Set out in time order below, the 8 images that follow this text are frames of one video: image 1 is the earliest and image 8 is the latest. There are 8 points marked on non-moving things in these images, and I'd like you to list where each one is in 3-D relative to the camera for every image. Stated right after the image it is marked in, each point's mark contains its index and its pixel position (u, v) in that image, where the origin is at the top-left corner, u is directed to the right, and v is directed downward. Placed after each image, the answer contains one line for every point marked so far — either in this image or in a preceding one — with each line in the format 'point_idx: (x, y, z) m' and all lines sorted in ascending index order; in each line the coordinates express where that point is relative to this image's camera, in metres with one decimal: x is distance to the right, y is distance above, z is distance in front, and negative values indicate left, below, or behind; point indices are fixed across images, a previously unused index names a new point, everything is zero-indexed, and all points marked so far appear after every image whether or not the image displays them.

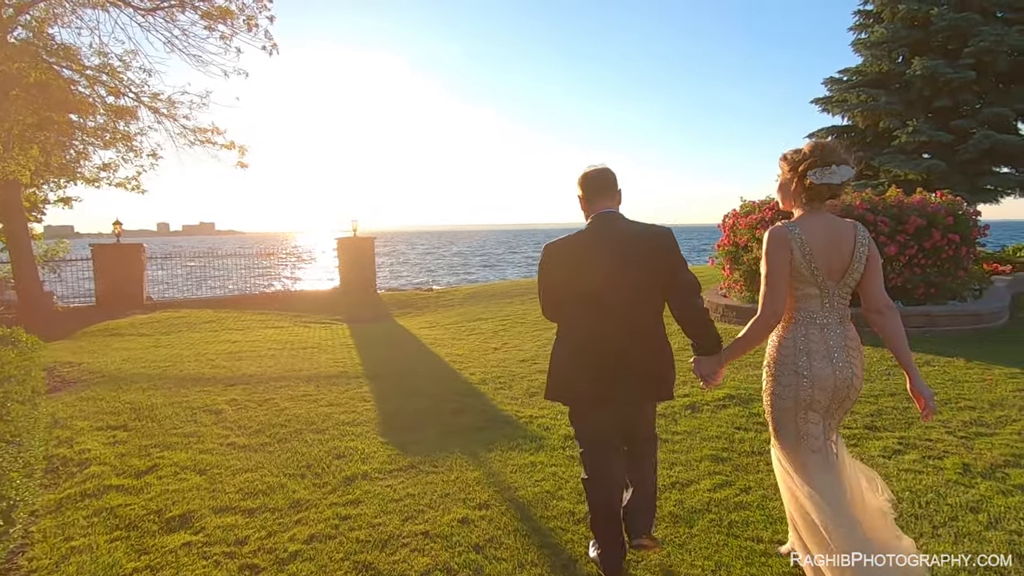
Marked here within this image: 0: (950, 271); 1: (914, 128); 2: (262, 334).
0: (+6.7, +0.3, +8.3) m
1: (+8.6, +3.5, +11.6) m
2: (-5.0, -0.9, +10.7) m
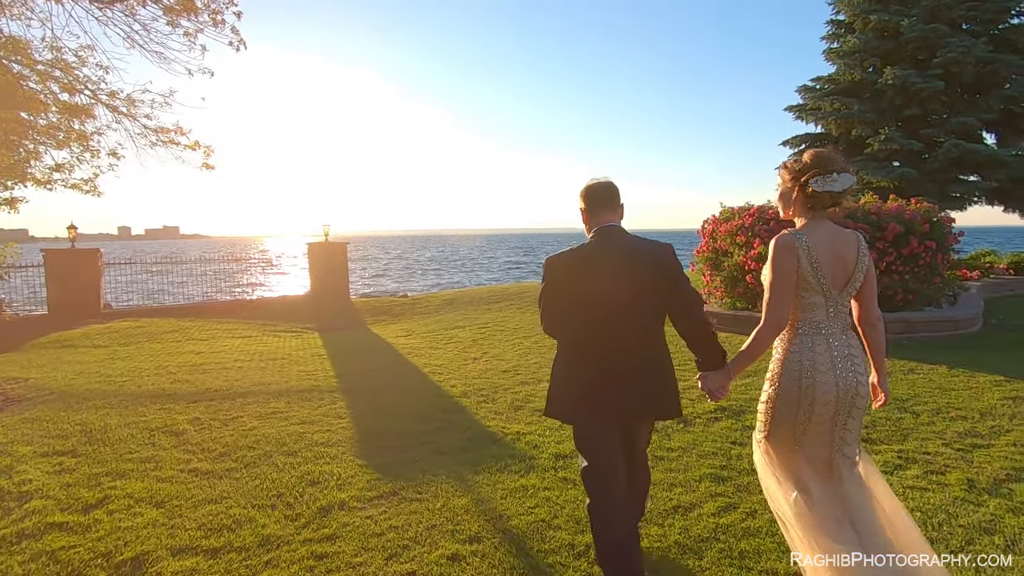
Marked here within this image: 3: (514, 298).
0: (+6.4, +0.2, +8.4) m
1: (+8.2, +3.3, +11.8) m
2: (-5.4, -1.1, +10.2) m
3: (+0.1, -0.3, +15.6) m
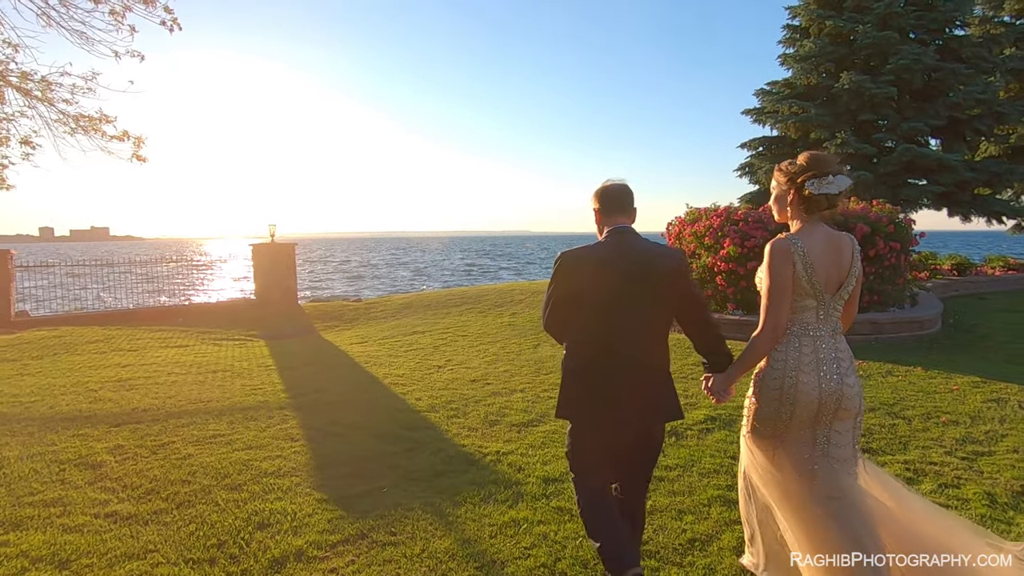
0: (+5.9, +0.2, +8.5) m
1: (+7.3, +3.3, +12.0) m
2: (-6.0, -1.1, +9.2) m
3: (-1.1, -0.4, +15.1) m
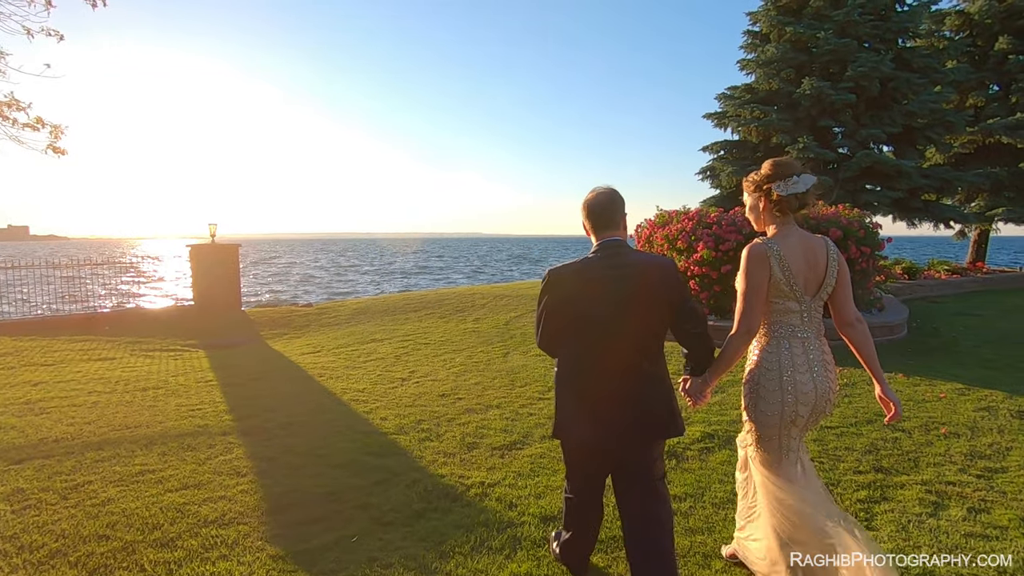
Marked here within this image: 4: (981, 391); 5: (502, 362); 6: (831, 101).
0: (+5.5, +0.1, +8.4) m
1: (+6.5, +3.2, +12.1) m
2: (-6.5, -1.2, +8.1) m
3: (-2.1, -0.5, +14.4) m
4: (+4.9, -1.1, +5.7) m
5: (-0.2, -1.1, +8.1) m
6: (+7.2, +4.2, +12.1) m
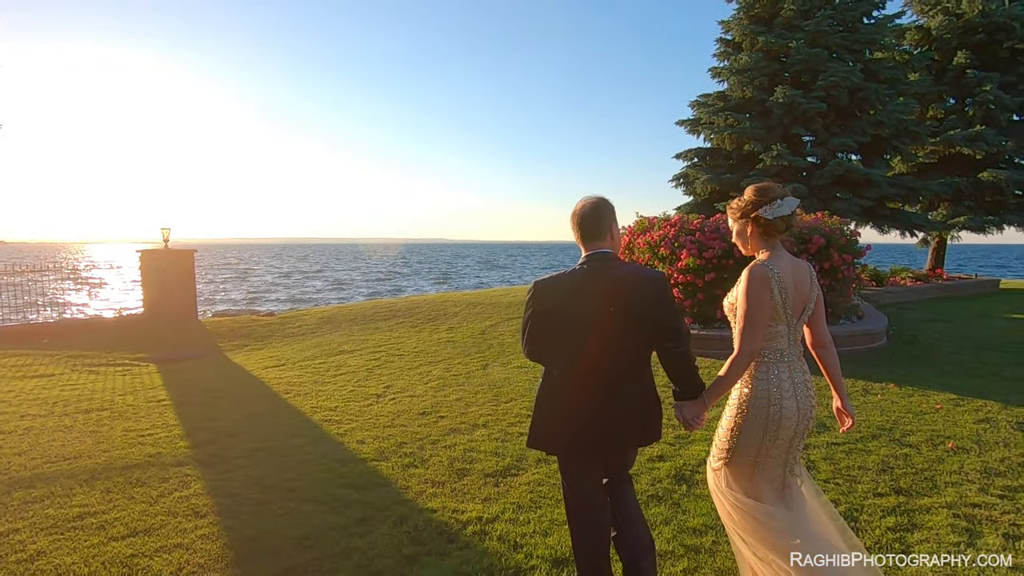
0: (+5.1, 0.0, +8.4) m
1: (+6.0, +3.1, +12.2) m
2: (-6.7, -1.4, +7.3) m
3: (-2.8, -0.7, +13.8) m
4: (+4.8, -1.2, +5.6) m
5: (-0.4, -1.2, +7.7) m
6: (+6.6, +4.0, +12.2) m
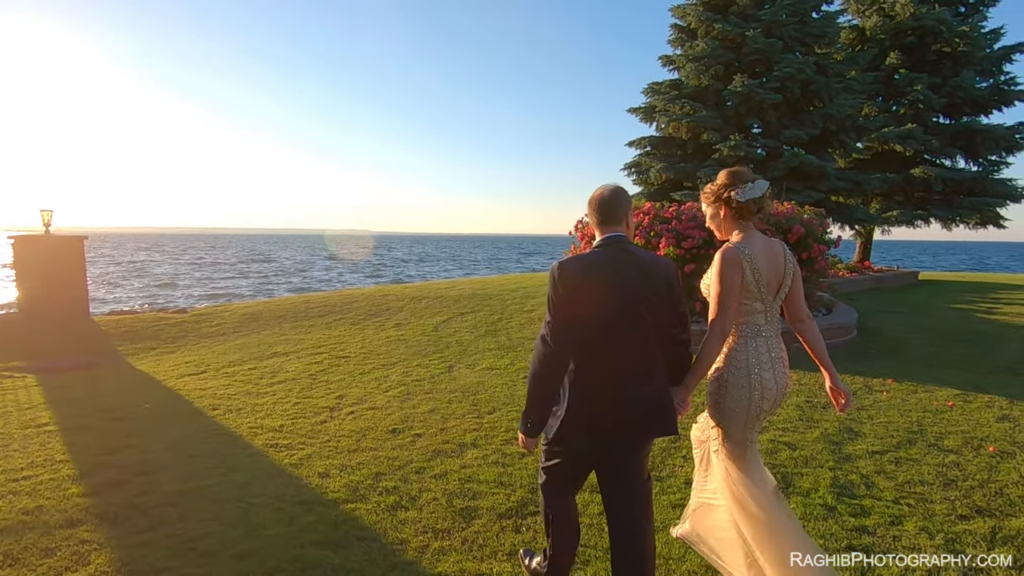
0: (+4.6, +0.1, +8.2) m
1: (+4.9, +3.2, +12.0) m
2: (-7.0, -1.3, +5.5) m
3: (-4.0, -0.5, +12.5) m
4: (+4.7, -1.1, +5.4) m
5: (-0.8, -1.2, +6.7) m
6: (+5.5, +4.2, +12.1) m
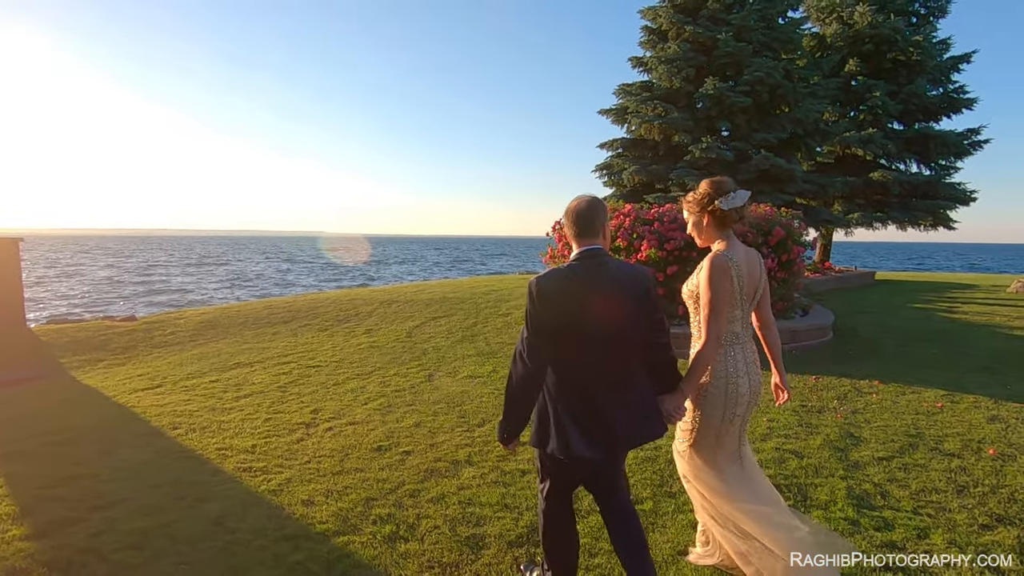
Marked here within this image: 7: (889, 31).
0: (+4.3, +0.1, +8.3) m
1: (+4.3, +3.2, +12.1) m
2: (-7.0, -1.4, +4.7) m
3: (-4.6, -0.6, +11.9) m
4: (+4.6, -1.1, +5.4) m
5: (-1.0, -1.2, +6.4) m
6: (+4.9, +4.2, +12.2) m
7: (+9.9, +6.7, +14.2) m
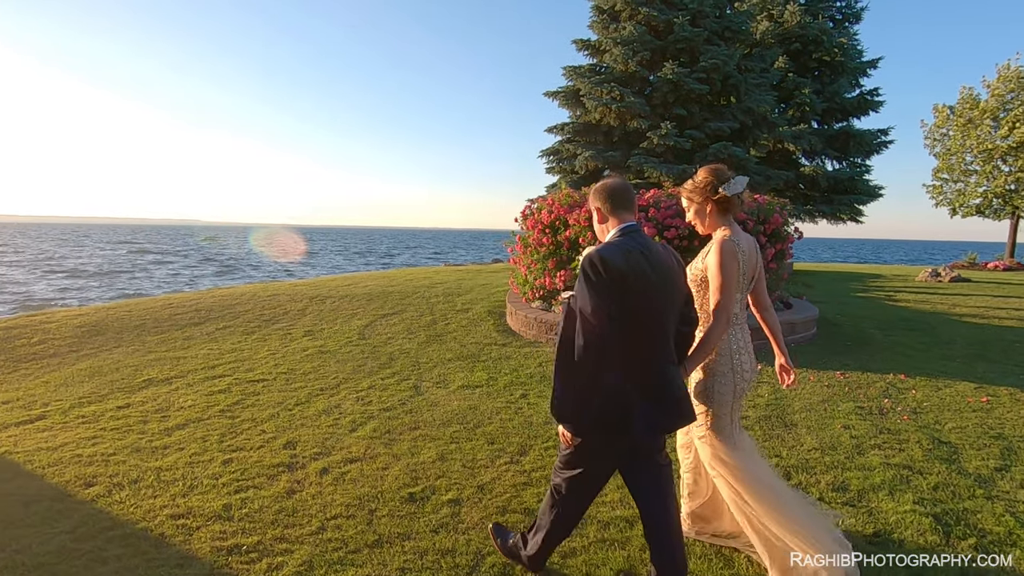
0: (+4.0, +0.2, +8.0) m
1: (+3.3, +3.4, +11.7) m
2: (-6.5, -1.4, +2.4) m
3: (-5.4, -0.5, +10.0) m
4: (+4.8, -1.0, +5.3) m
5: (-0.8, -1.2, +5.2) m
6: (+3.8, +4.4, +12.0) m
7: (+8.3, +7.0, +14.8) m
